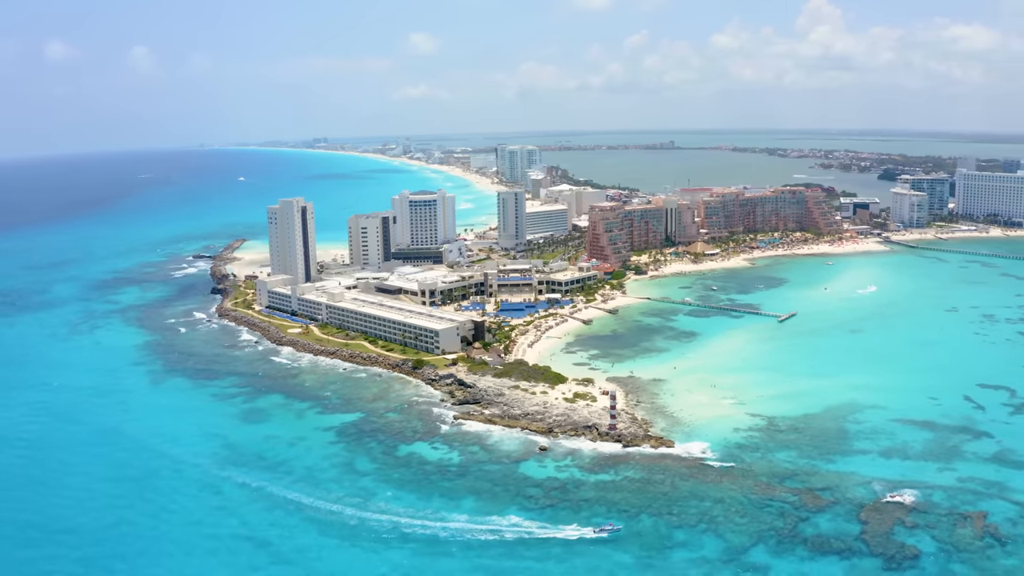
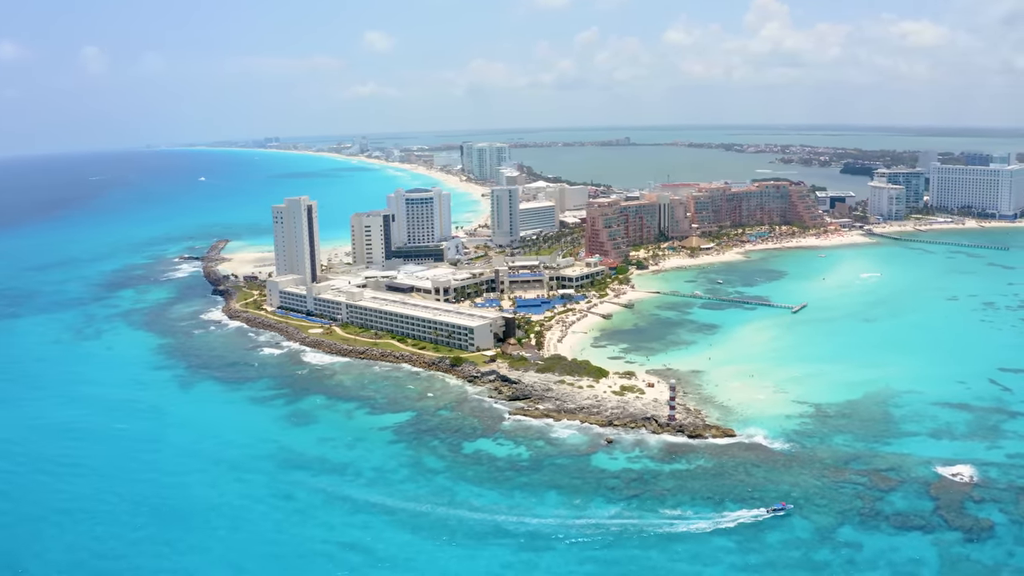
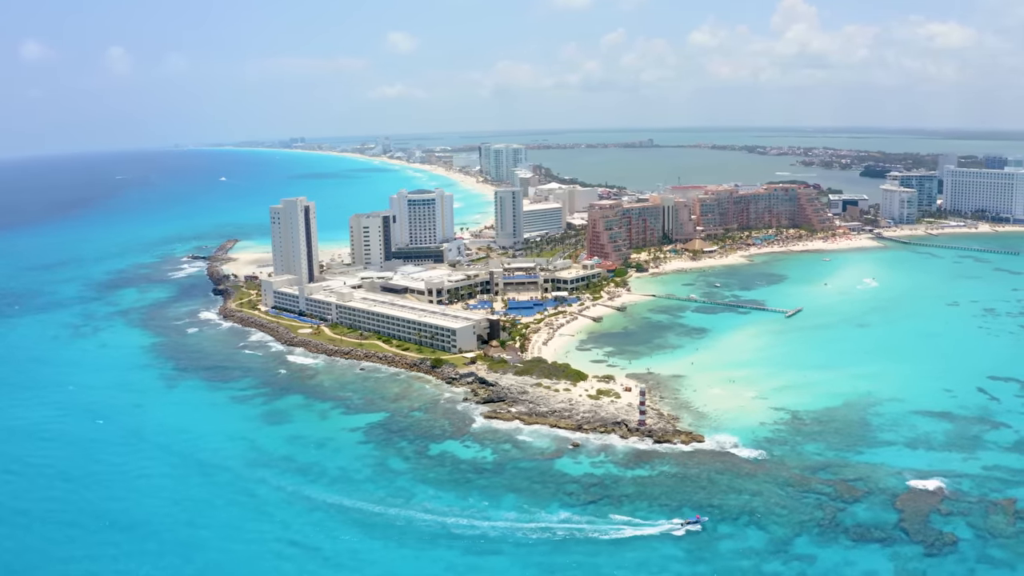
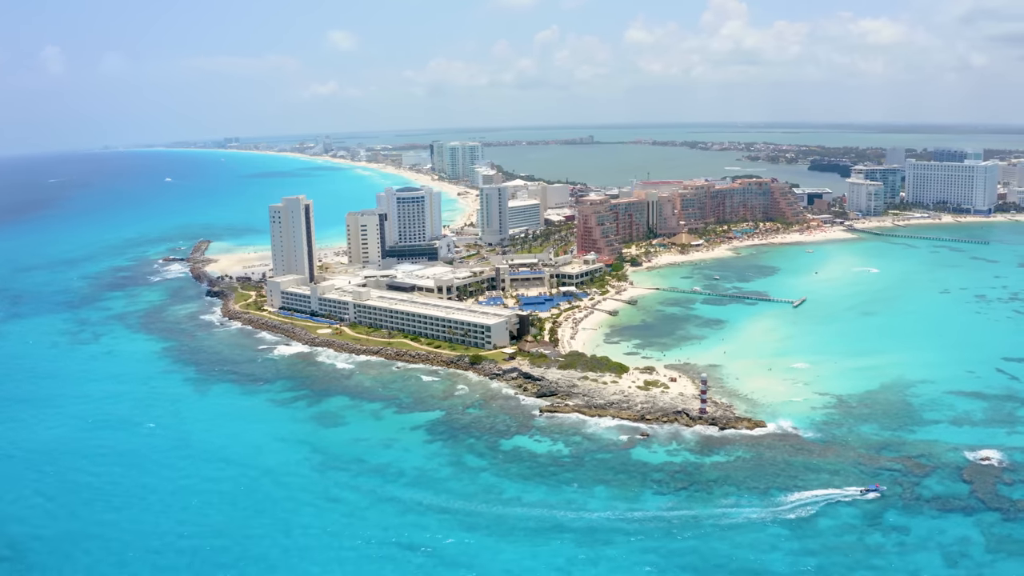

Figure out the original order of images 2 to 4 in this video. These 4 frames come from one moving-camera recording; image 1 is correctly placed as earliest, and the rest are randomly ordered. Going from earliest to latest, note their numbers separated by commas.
3, 2, 4
